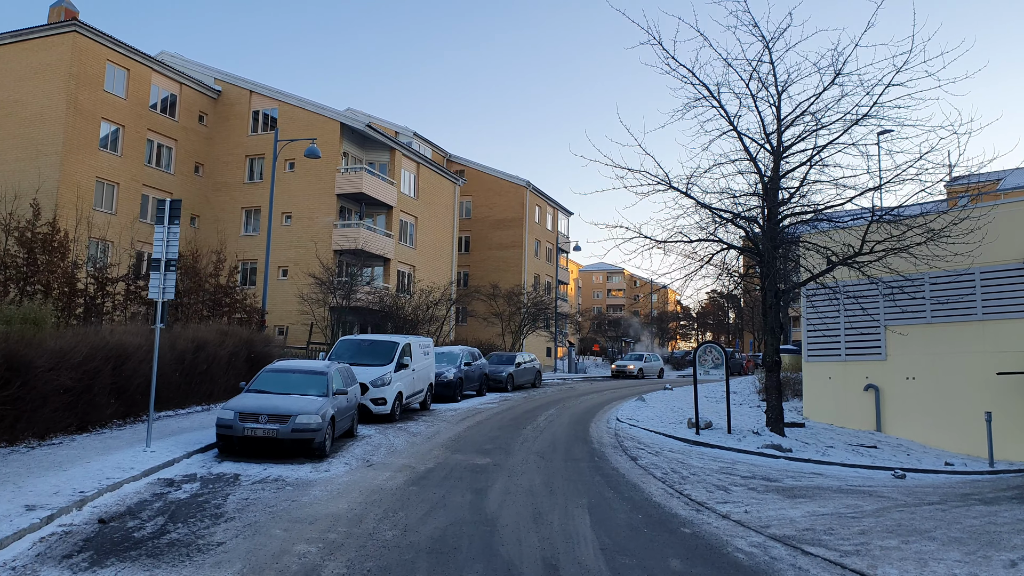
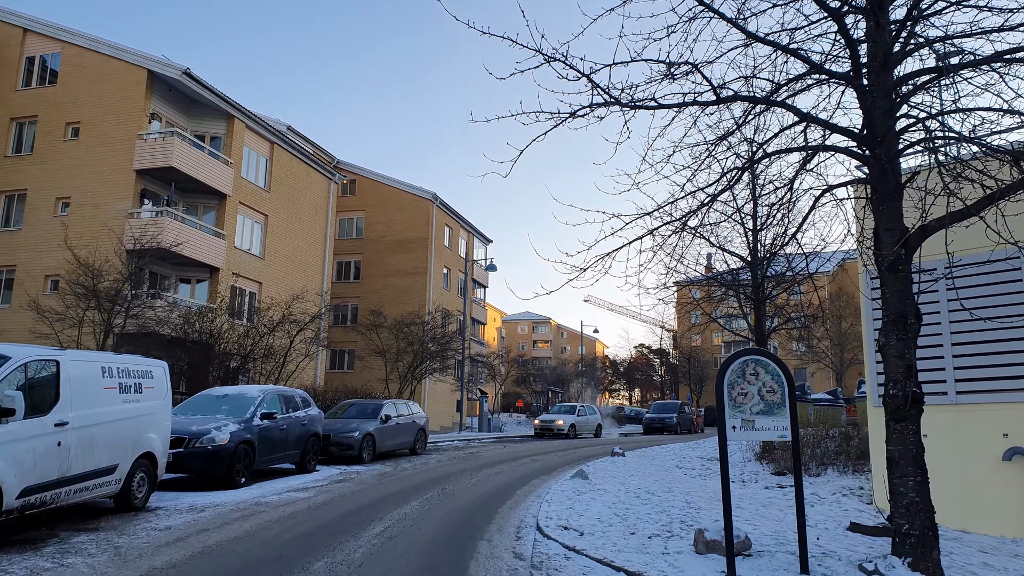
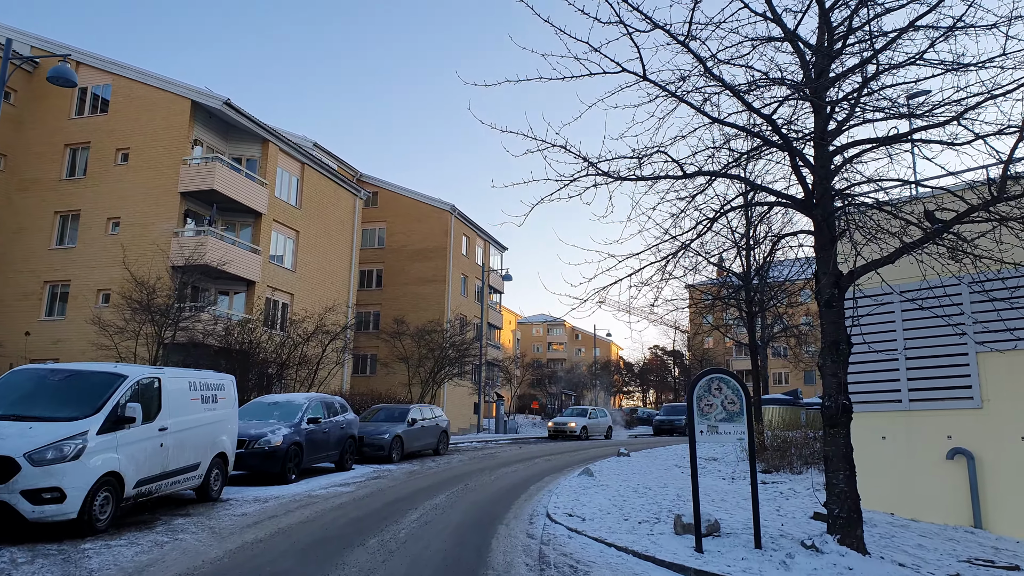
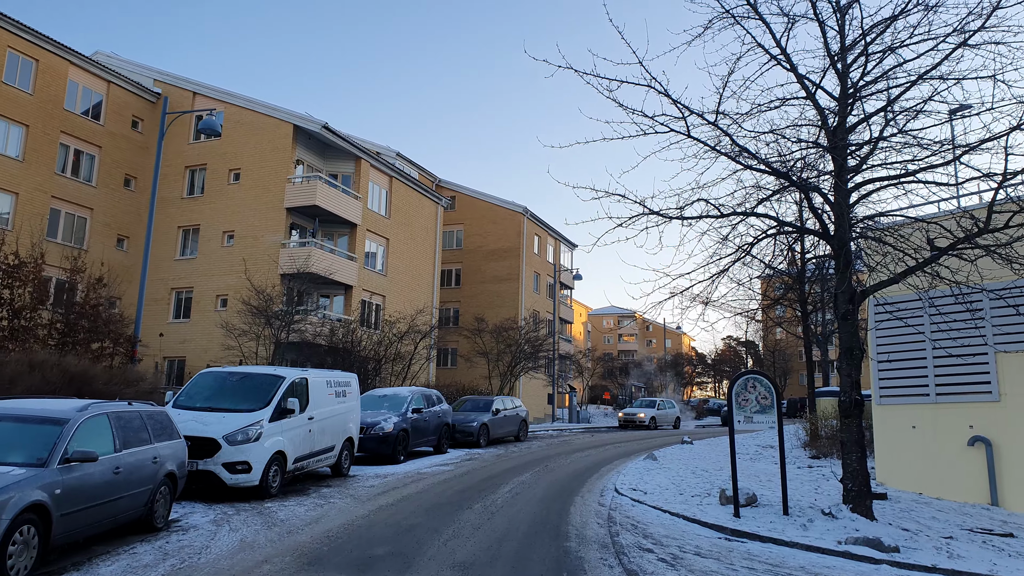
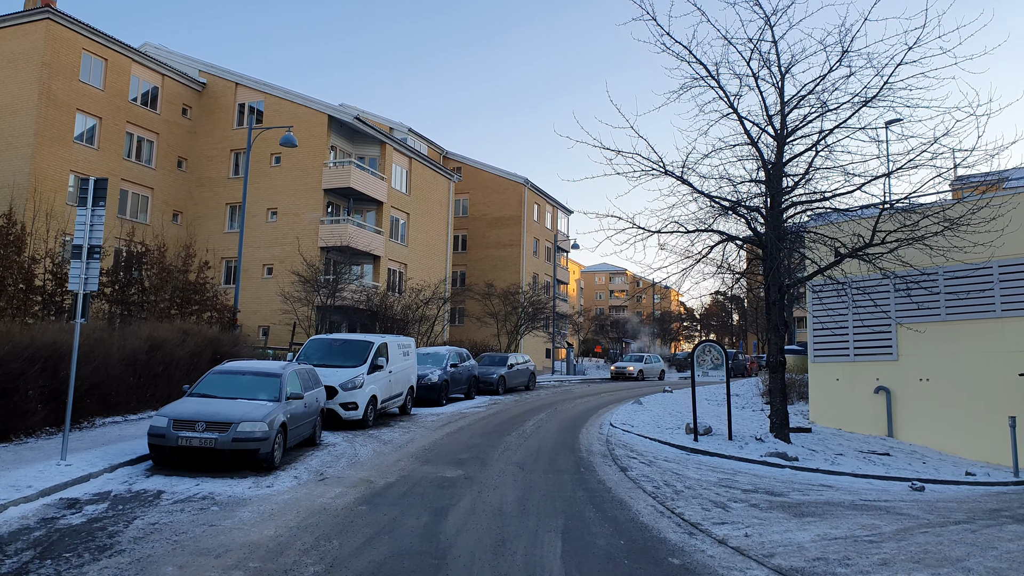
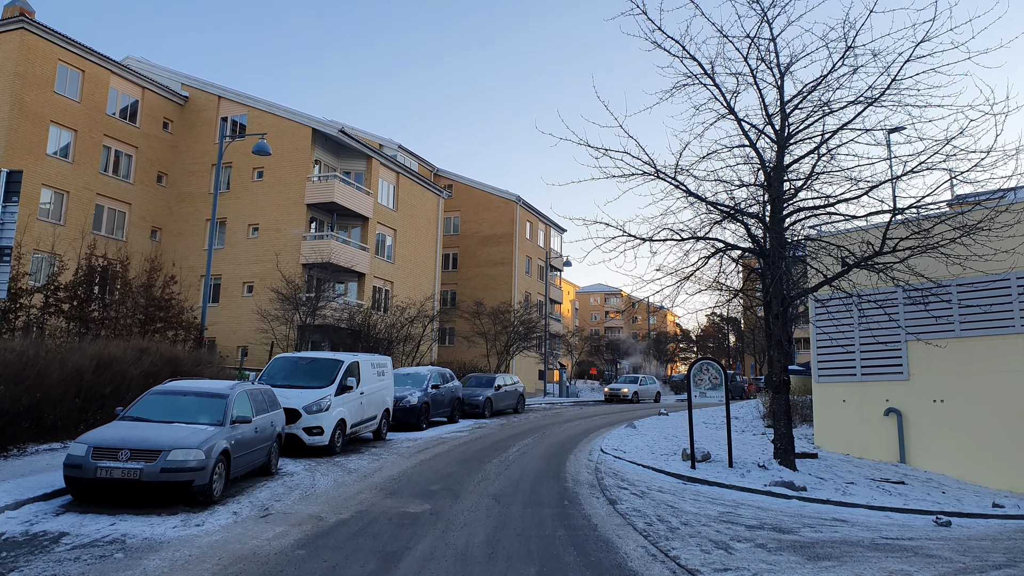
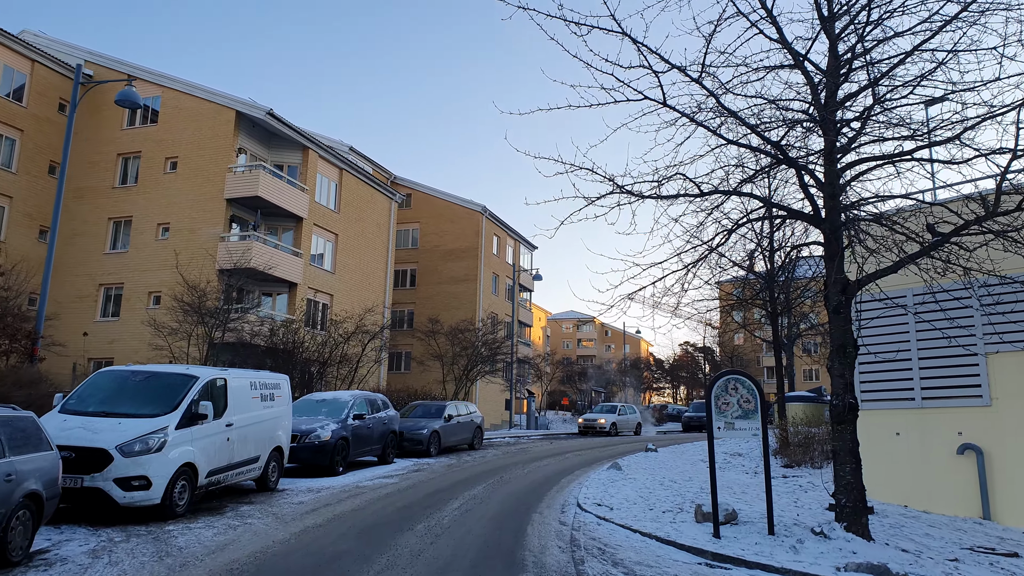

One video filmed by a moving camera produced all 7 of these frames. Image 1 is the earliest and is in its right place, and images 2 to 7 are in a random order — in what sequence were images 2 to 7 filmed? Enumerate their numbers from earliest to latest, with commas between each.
5, 6, 4, 7, 3, 2
